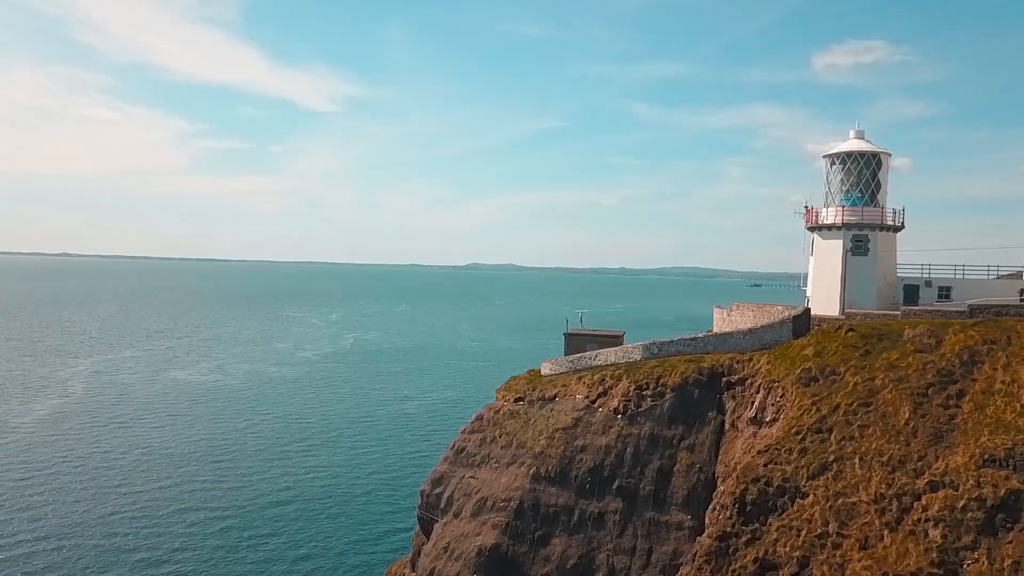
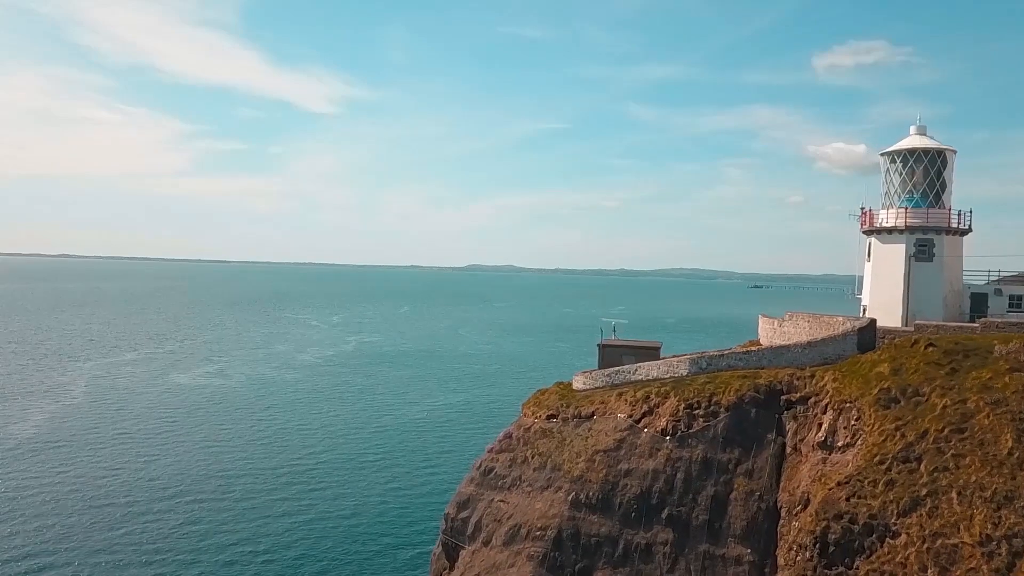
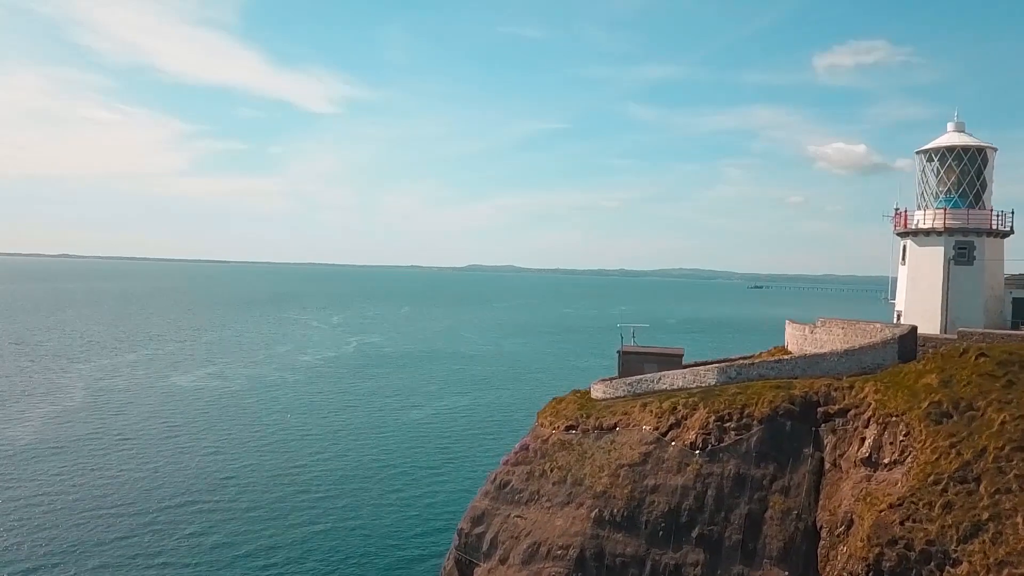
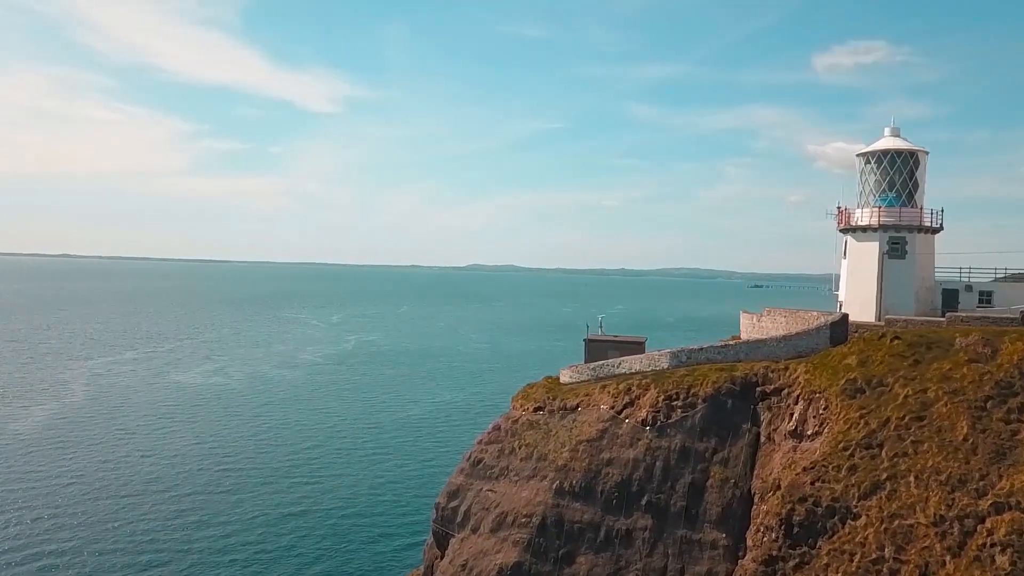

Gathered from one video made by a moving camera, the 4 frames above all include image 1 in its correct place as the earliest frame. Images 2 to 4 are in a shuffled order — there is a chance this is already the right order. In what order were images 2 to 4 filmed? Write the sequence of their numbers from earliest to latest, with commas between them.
4, 2, 3
